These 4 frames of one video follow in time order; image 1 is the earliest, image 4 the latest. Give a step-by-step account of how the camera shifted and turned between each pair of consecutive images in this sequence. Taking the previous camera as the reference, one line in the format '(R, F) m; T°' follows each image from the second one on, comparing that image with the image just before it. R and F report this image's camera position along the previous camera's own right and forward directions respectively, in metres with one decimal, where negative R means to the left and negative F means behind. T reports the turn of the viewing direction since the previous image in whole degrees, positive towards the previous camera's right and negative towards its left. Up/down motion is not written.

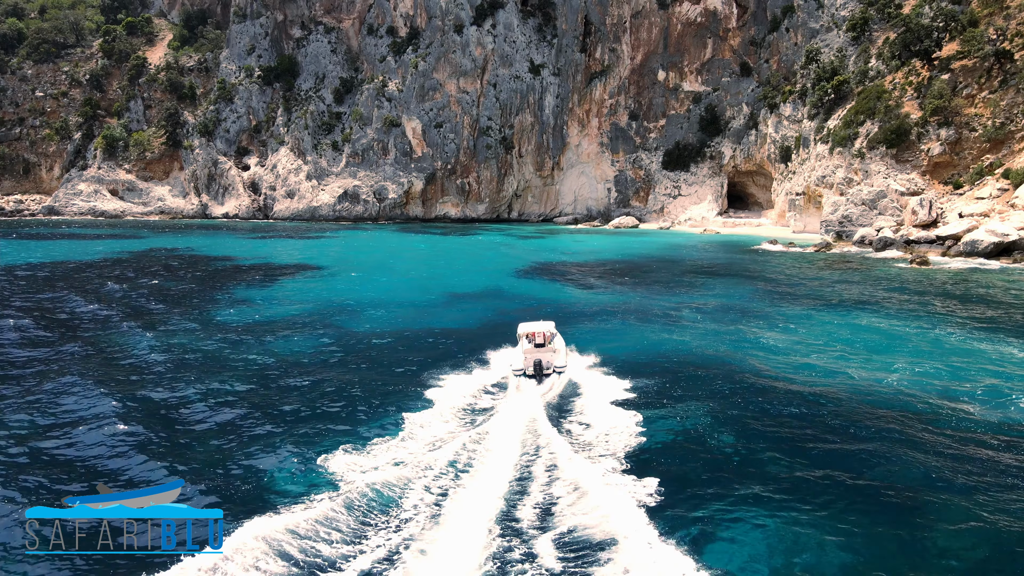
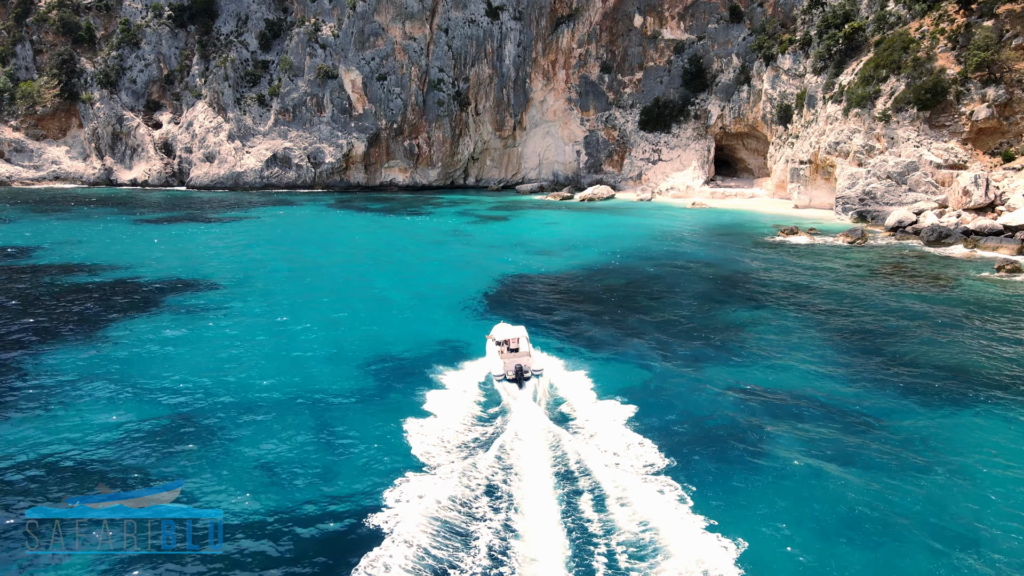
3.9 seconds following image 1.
(0.0, +7.6) m; +3°
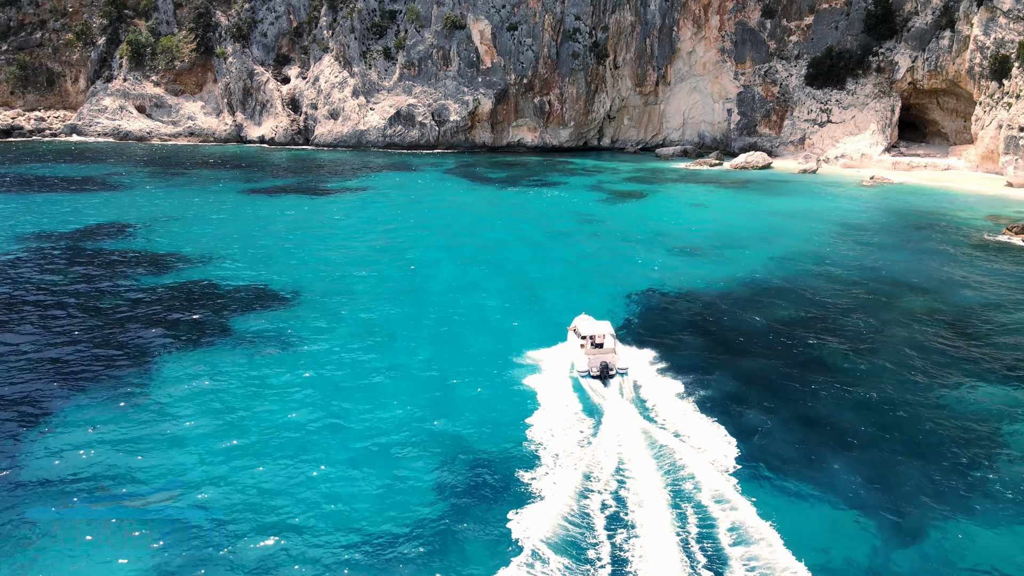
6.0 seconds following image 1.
(-0.2, +4.4) m; -10°
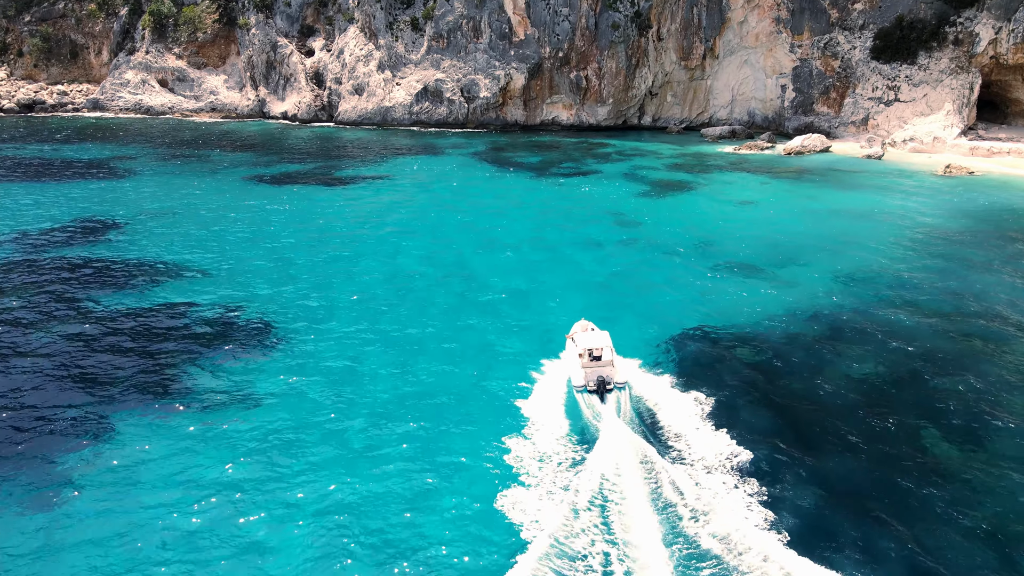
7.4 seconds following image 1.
(+0.3, +2.8) m; -3°
